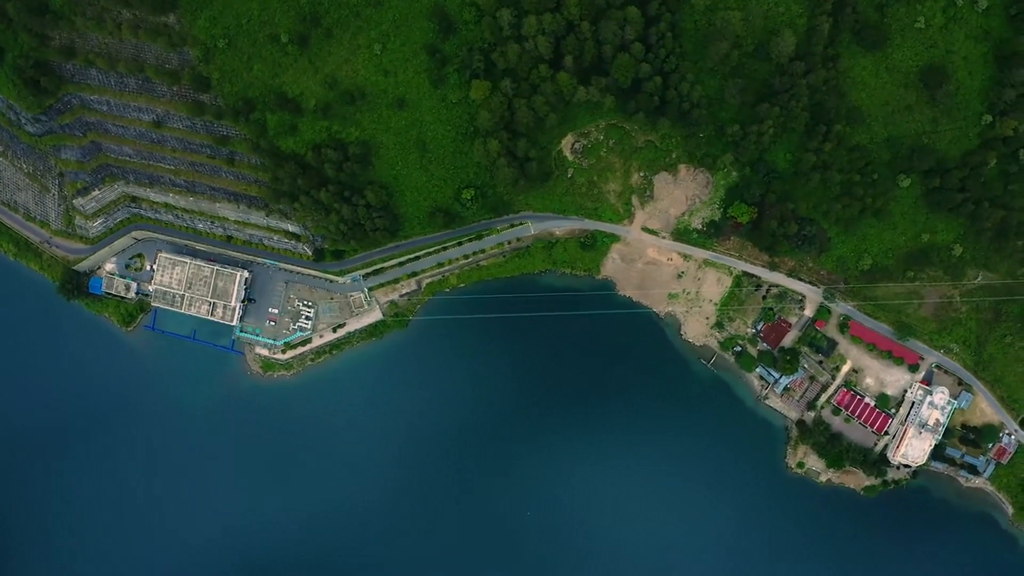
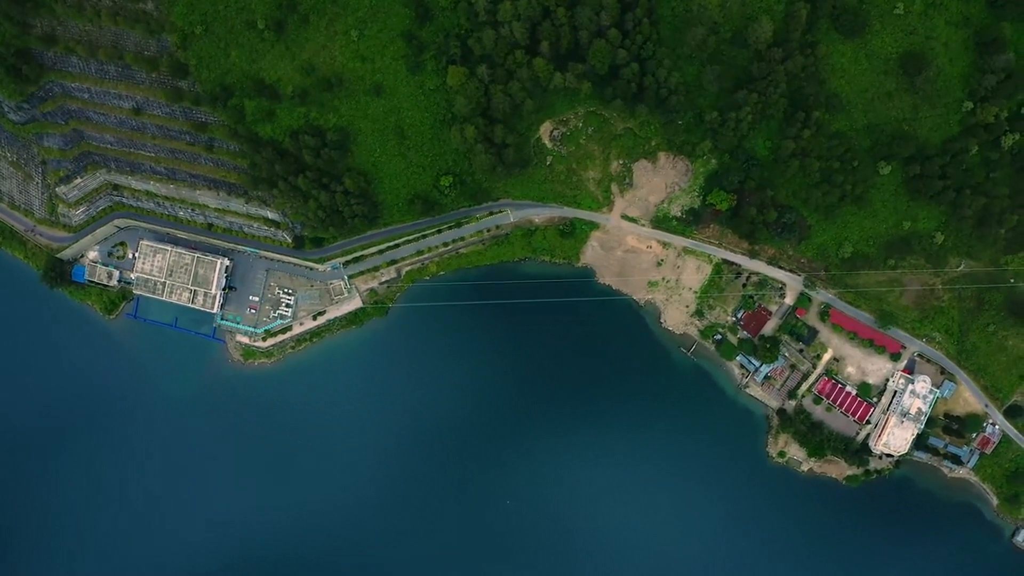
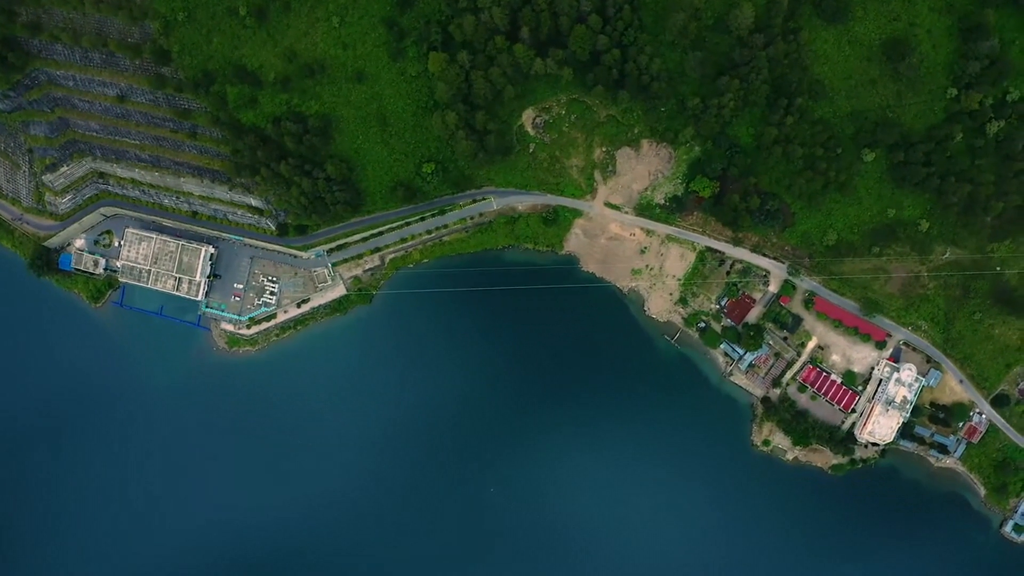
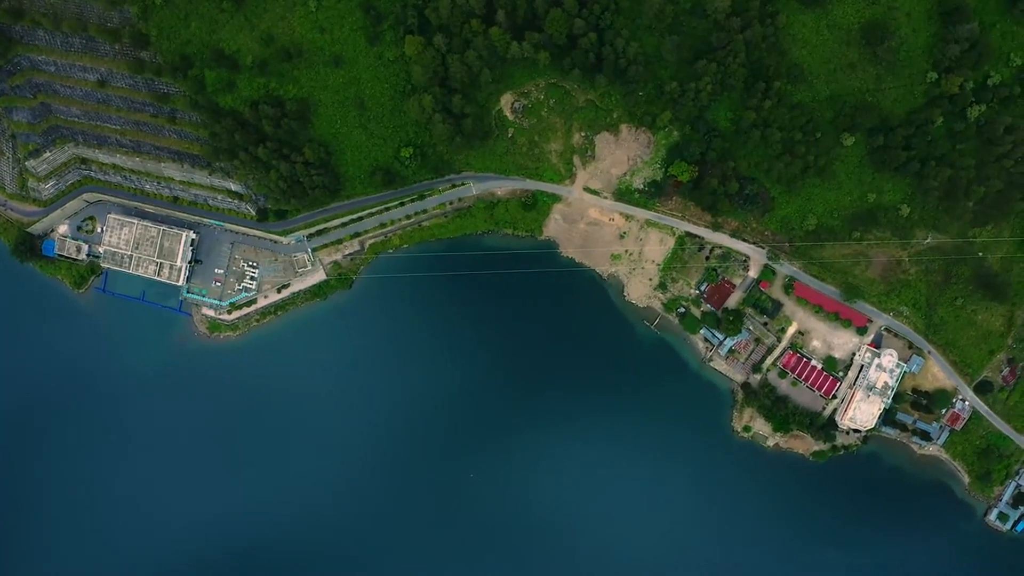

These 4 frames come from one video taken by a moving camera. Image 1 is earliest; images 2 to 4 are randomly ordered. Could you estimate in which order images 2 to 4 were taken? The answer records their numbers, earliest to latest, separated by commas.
2, 3, 4
